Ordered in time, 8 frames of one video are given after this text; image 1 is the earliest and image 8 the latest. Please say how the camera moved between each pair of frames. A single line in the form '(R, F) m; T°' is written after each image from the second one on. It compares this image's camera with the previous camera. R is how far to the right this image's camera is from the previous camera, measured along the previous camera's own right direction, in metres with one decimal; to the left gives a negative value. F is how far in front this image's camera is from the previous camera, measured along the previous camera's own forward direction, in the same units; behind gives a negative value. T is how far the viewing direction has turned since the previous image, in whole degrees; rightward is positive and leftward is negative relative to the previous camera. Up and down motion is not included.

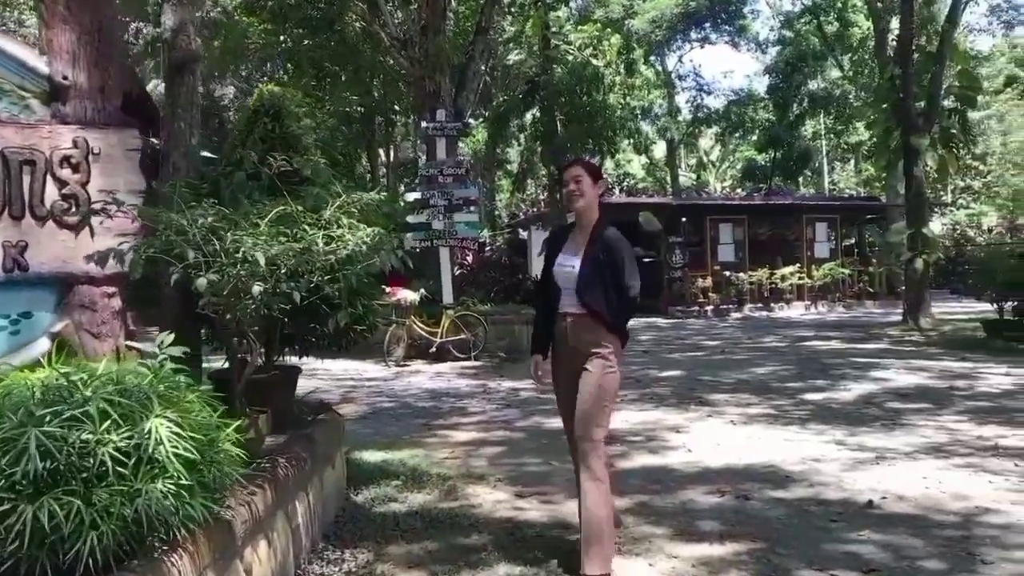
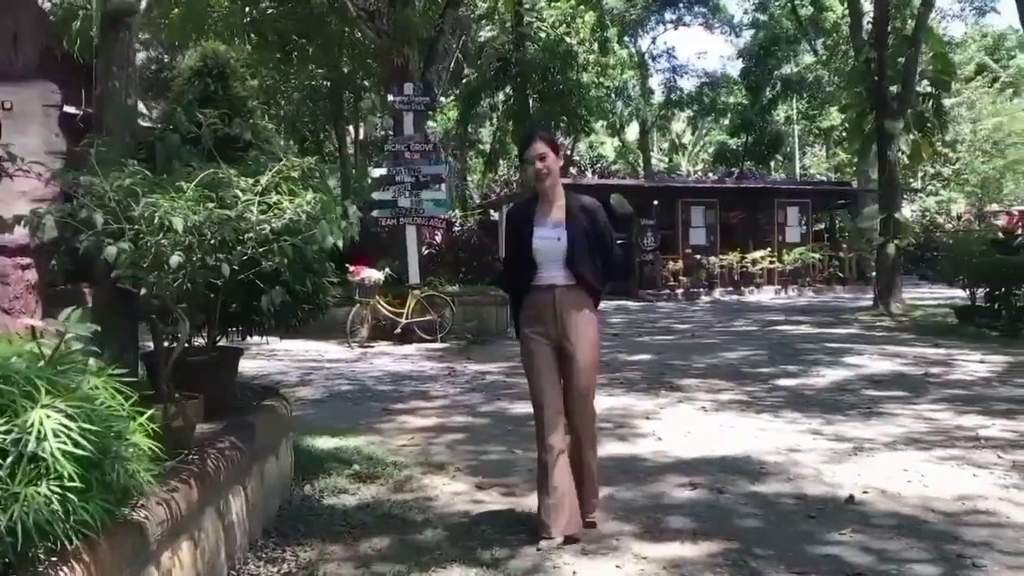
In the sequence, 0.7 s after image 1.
(0.0, +0.4) m; +2°
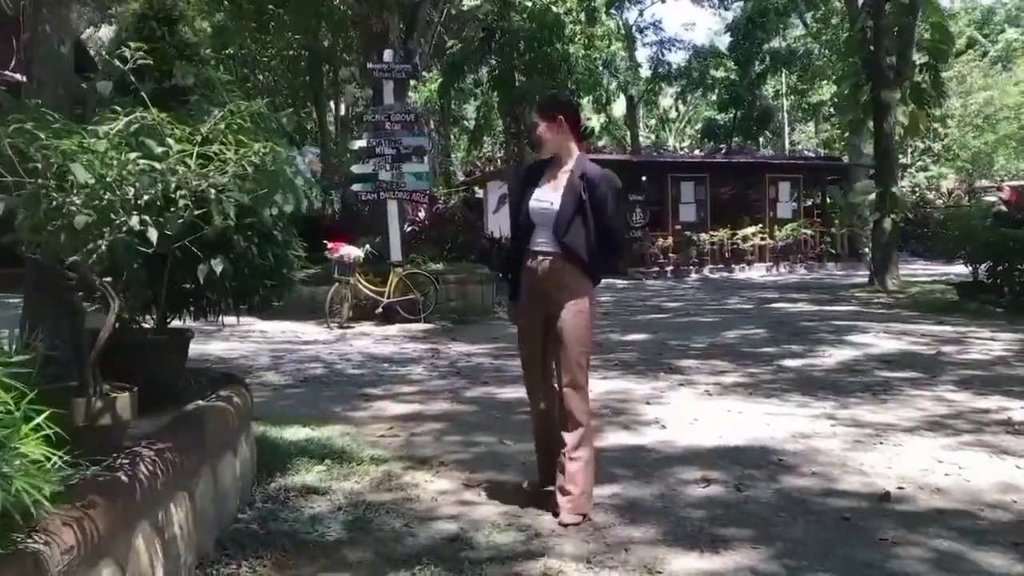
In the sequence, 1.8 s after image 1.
(0.0, +0.6) m; +1°
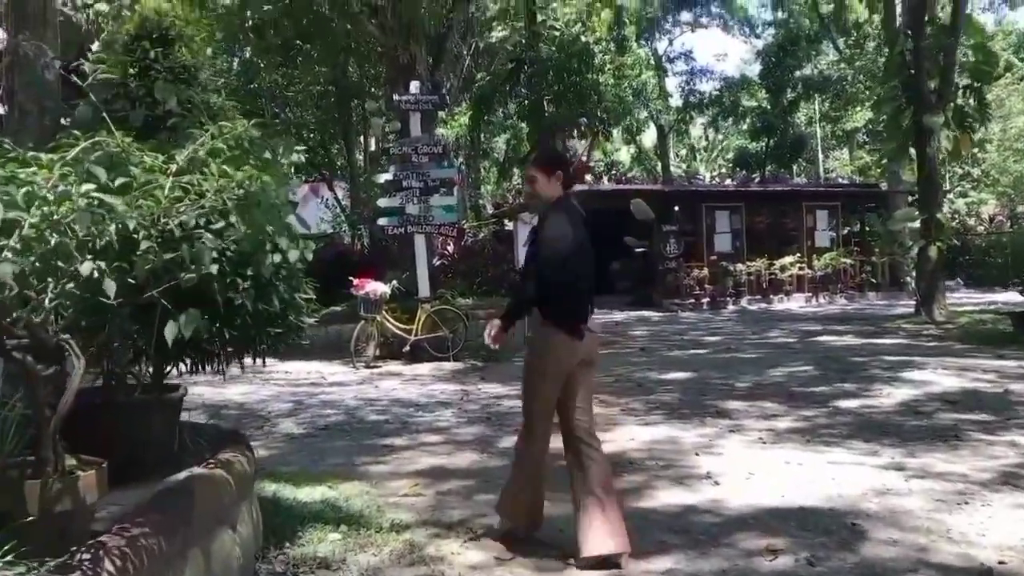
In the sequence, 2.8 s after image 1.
(0.0, +0.5) m; -2°
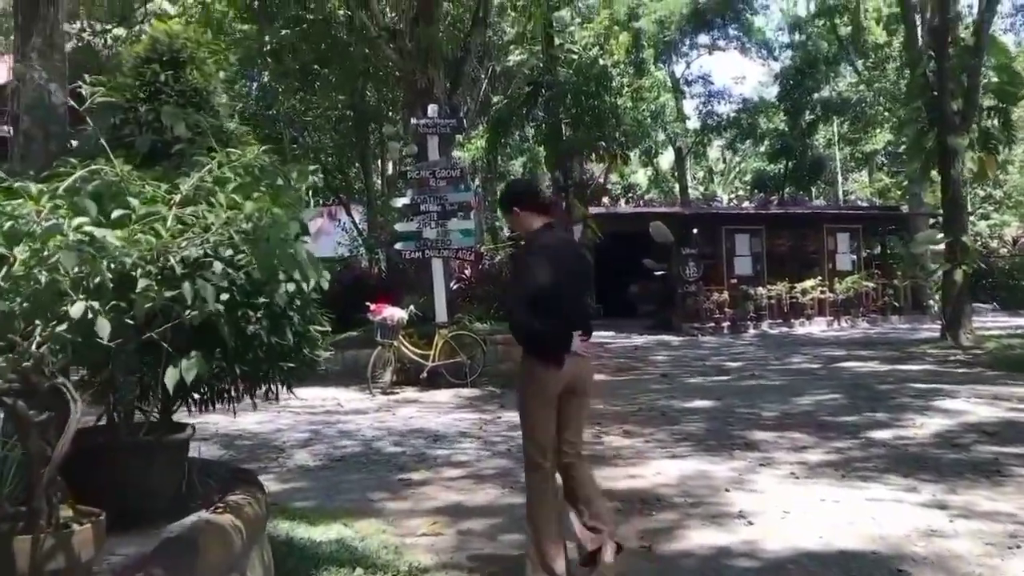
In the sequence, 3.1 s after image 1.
(0.0, +0.2) m; -1°
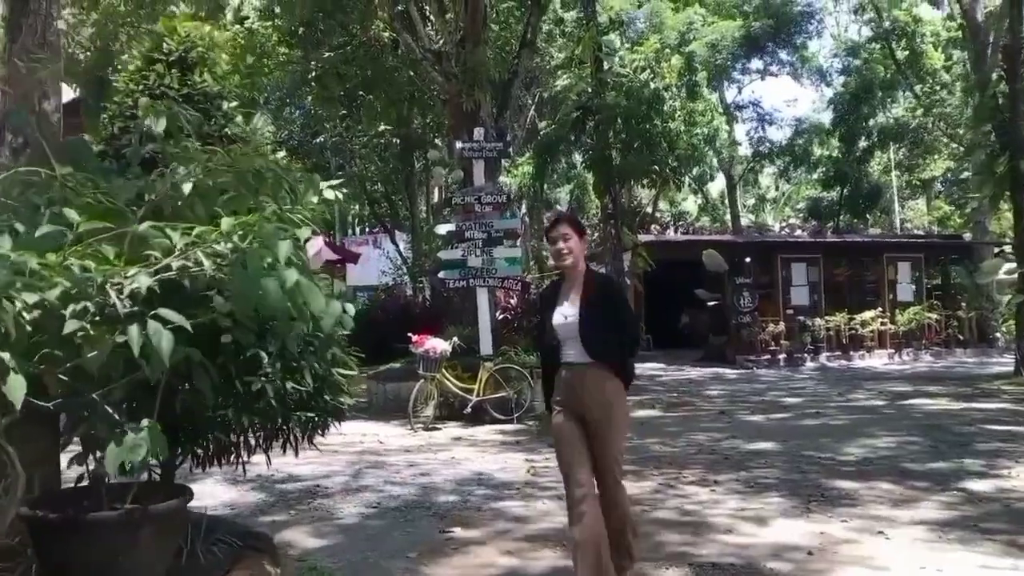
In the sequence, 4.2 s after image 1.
(0.0, +0.6) m; -3°
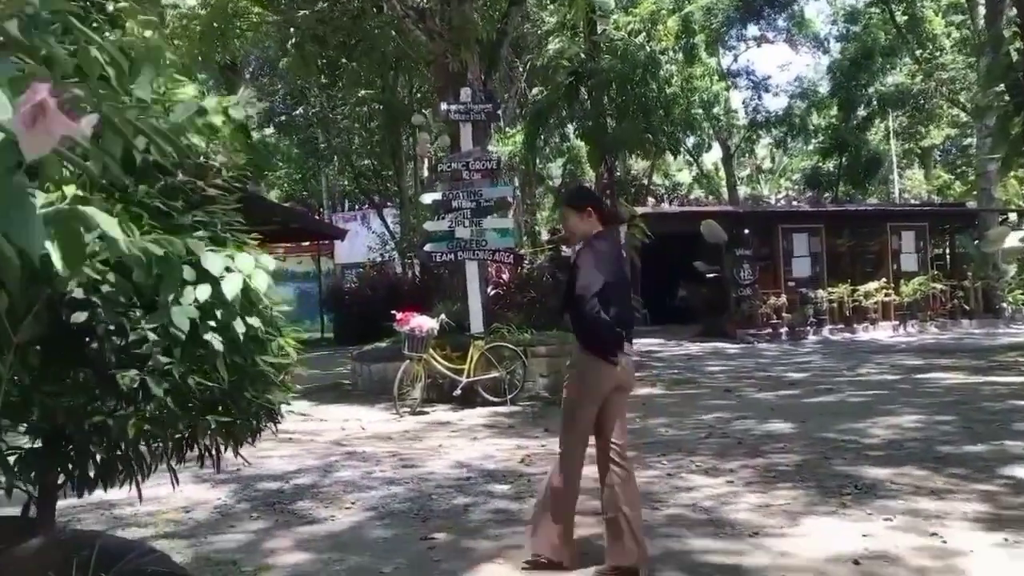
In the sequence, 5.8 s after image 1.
(0.0, +0.8) m; 0°
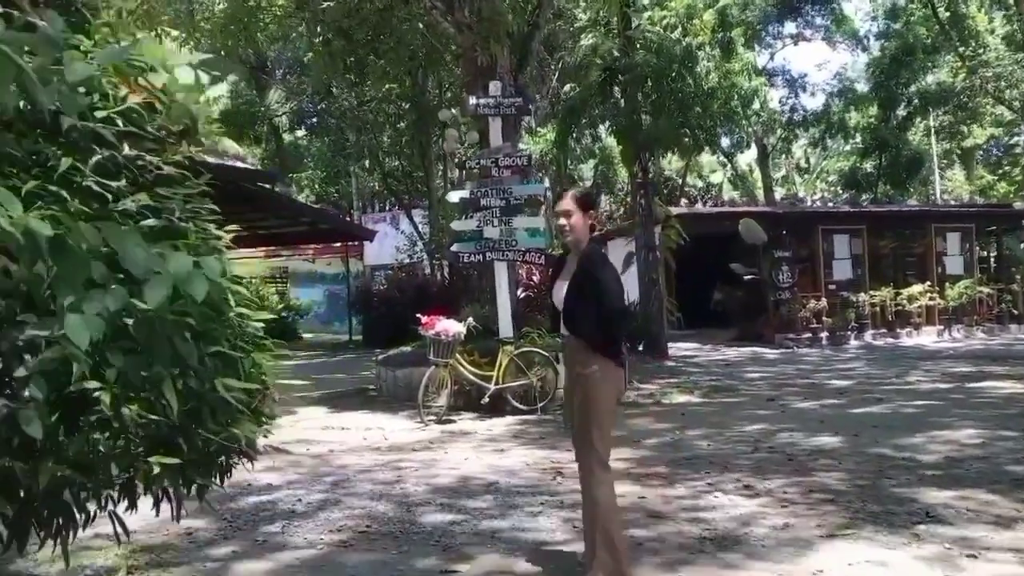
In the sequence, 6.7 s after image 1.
(0.0, +0.5) m; -2°
